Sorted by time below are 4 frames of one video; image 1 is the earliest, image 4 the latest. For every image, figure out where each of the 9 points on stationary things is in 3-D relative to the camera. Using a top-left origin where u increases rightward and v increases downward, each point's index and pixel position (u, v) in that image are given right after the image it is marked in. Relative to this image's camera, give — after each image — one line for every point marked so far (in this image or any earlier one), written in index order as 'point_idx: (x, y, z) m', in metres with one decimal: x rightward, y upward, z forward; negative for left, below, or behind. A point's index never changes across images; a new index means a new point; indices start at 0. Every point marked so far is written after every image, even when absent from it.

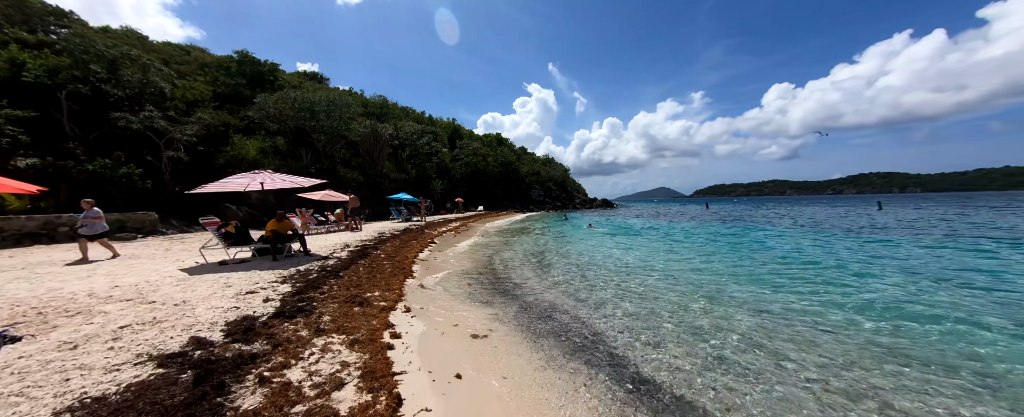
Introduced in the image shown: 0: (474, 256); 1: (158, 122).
0: (-1.6, -1.9, +11.6) m
1: (-21.0, +5.1, +17.0) m
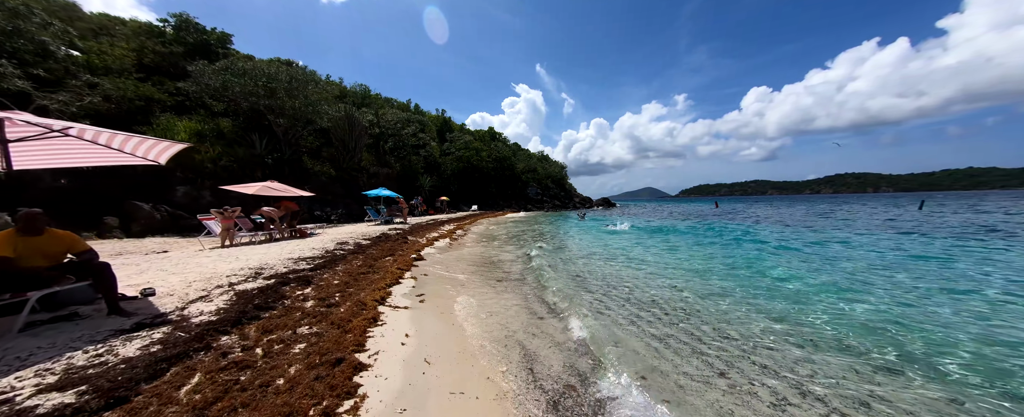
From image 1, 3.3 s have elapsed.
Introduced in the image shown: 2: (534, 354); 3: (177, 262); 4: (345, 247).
0: (-0.6, -1.8, +7.0) m
1: (-20.3, +5.1, +11.7) m
2: (+0.2, -1.8, +3.6) m
3: (-8.4, -1.3, +7.1) m
4: (-5.1, -1.2, +8.7) m
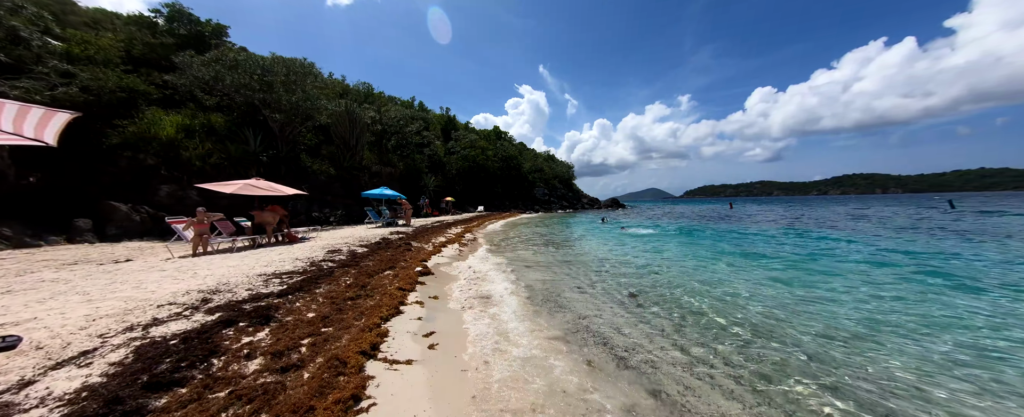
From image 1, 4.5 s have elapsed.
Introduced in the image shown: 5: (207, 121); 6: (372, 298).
0: (0.0, -1.9, +5.4) m
1: (-19.6, +5.1, +10.4) m
2: (+0.8, -1.8, +2.0) m
3: (-7.7, -1.4, +5.6) m
4: (-4.4, -1.2, +7.2) m
5: (-19.8, +5.7, +18.7) m
6: (-2.3, -1.4, +4.6) m
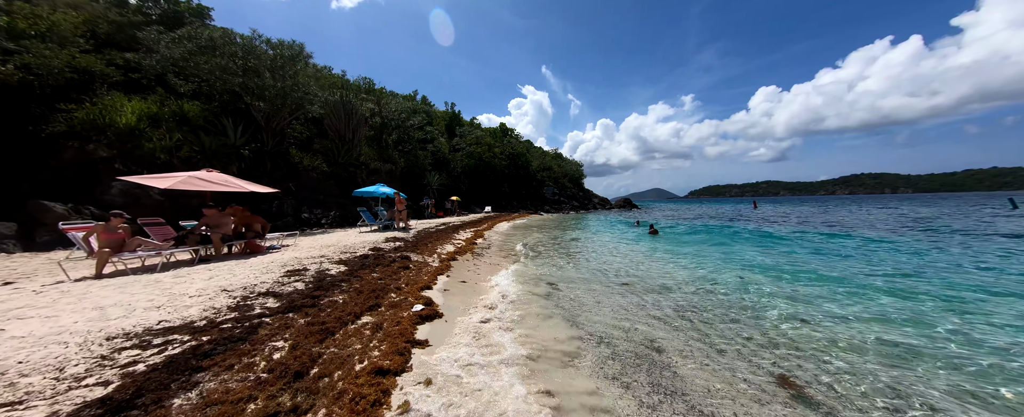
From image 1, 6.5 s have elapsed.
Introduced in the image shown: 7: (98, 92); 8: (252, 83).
0: (+0.8, -1.9, +2.8) m
1: (-18.7, +5.1, +8.0) m
2: (+1.6, -1.8, -0.7) m
3: (-6.9, -1.4, +3.1) m
4: (-3.6, -1.2, +4.6) m
5: (-18.8, +5.6, +16.3) m
6: (-1.4, -1.4, +2.0) m
7: (-20.6, +5.8, +14.2) m
8: (-16.4, +7.9, +18.2) m
